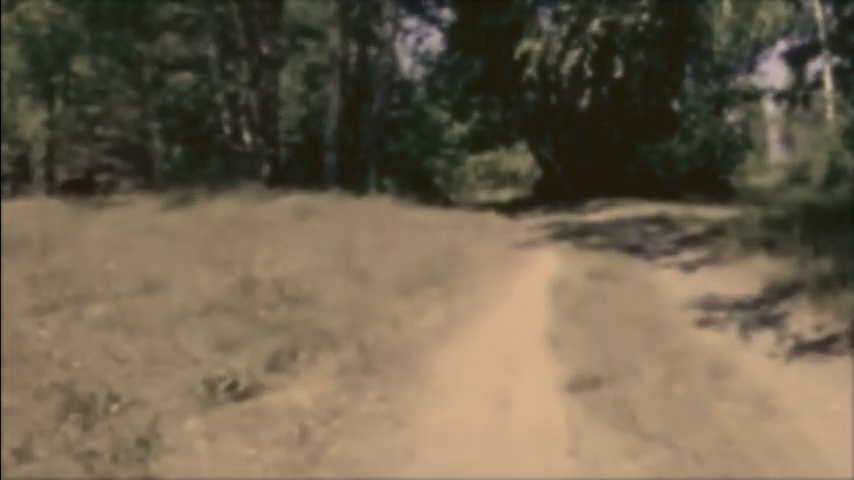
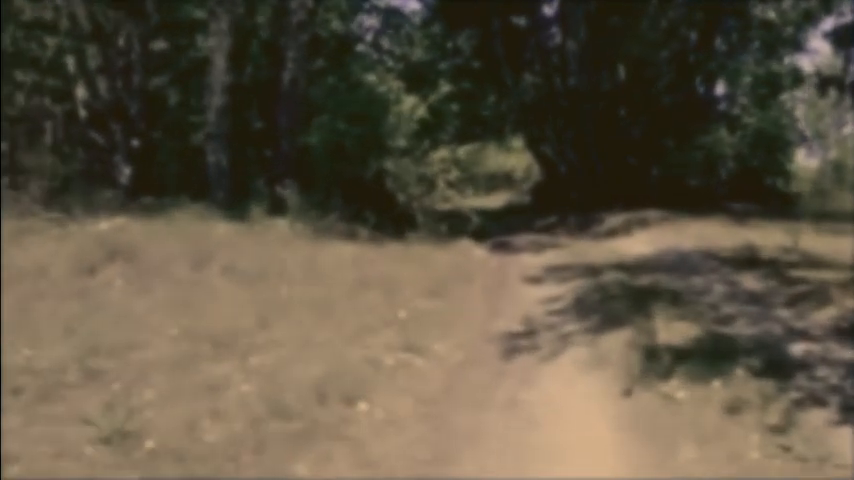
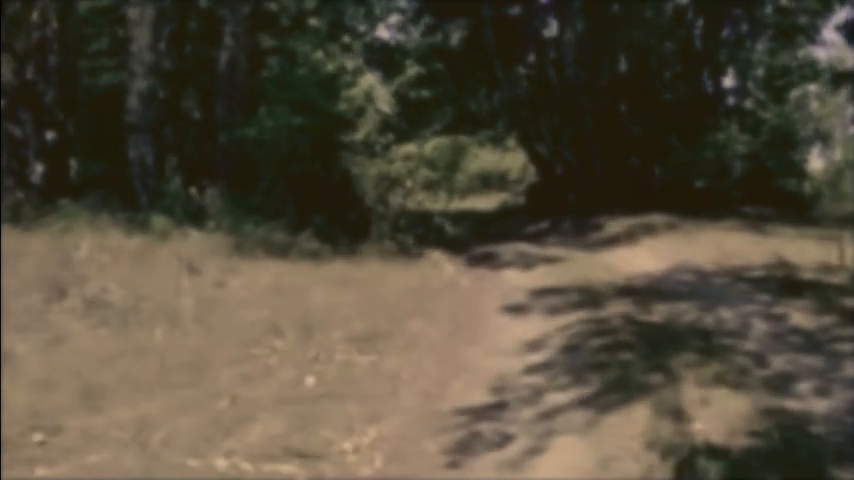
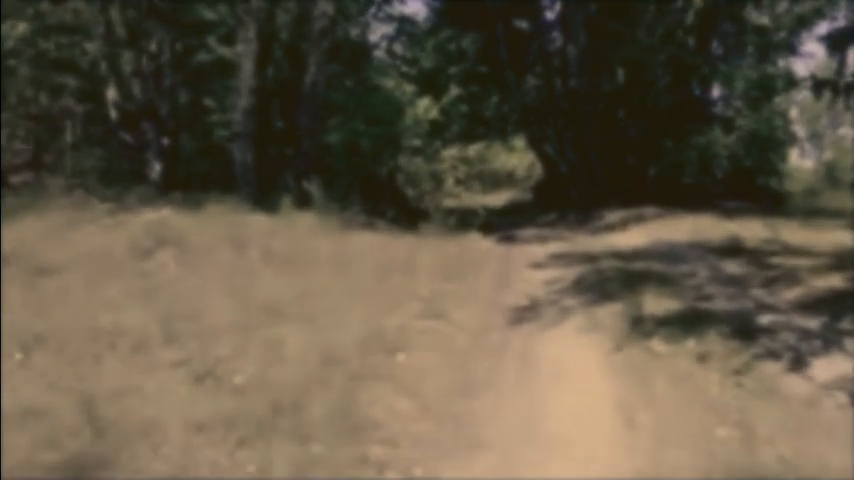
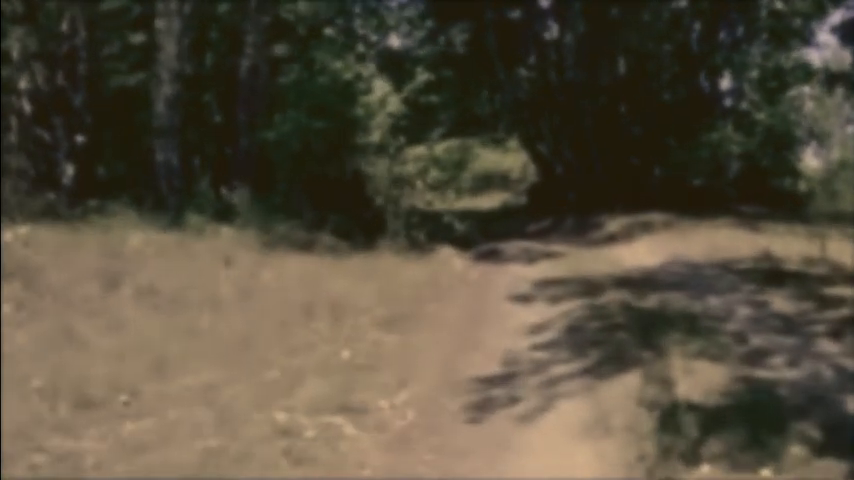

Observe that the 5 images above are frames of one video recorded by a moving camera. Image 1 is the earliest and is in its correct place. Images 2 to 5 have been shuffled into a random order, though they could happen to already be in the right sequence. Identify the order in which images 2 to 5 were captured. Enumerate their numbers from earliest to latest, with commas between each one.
4, 2, 5, 3
